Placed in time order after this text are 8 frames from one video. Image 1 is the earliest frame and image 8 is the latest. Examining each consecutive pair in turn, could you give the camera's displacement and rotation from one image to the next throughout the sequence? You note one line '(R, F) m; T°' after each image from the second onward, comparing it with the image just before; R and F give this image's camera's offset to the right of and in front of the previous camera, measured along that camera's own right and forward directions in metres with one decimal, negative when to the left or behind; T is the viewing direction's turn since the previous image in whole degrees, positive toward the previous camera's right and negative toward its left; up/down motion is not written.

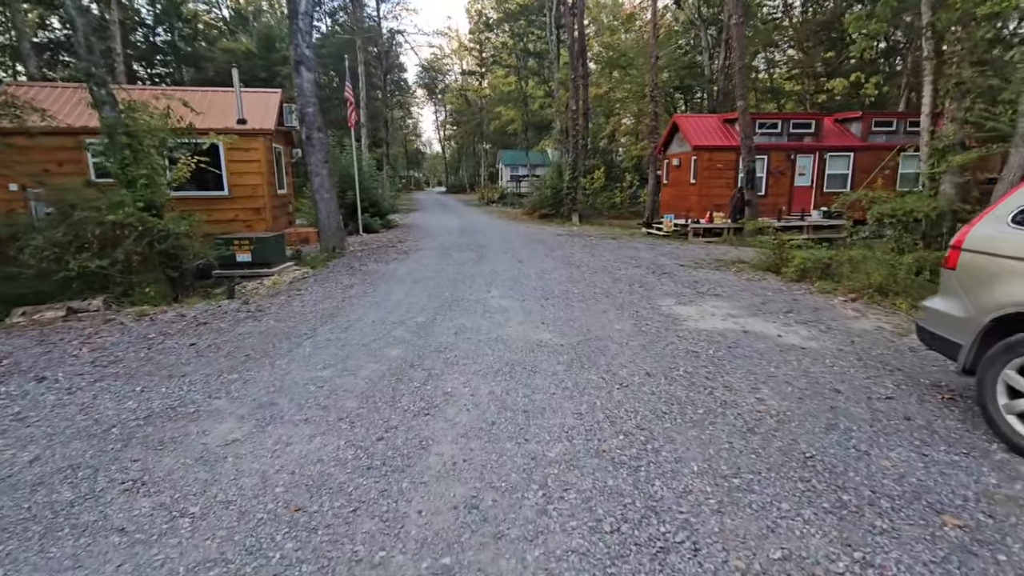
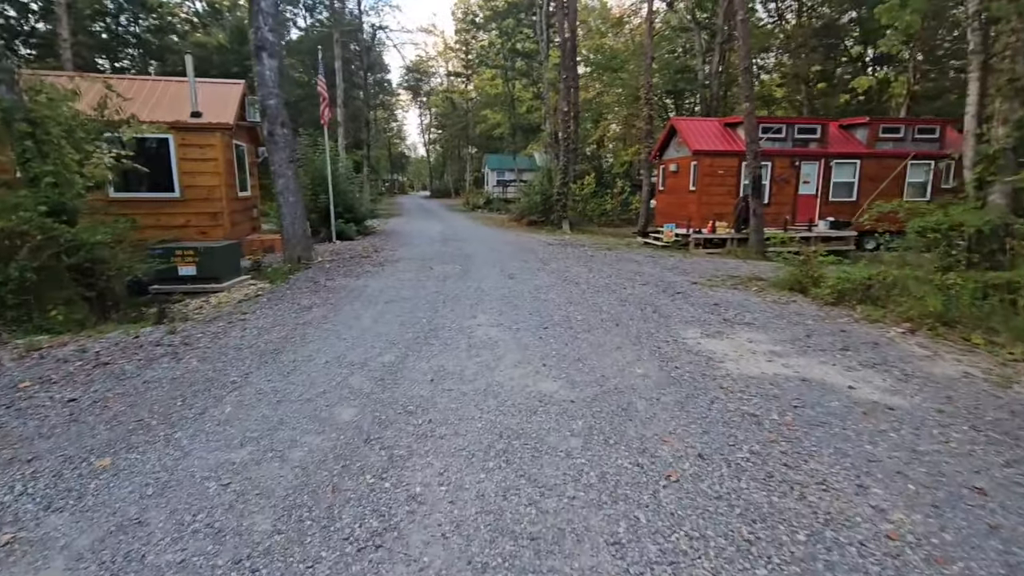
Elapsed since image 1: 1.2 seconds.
(-0.1, +1.2) m; +2°
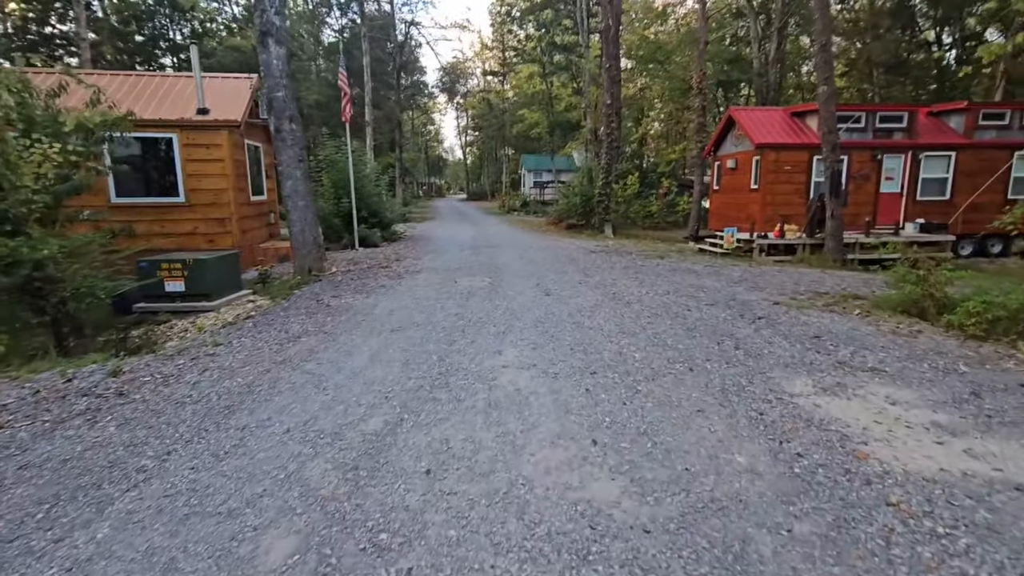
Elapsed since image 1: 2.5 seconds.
(0.0, +1.4) m; -4°
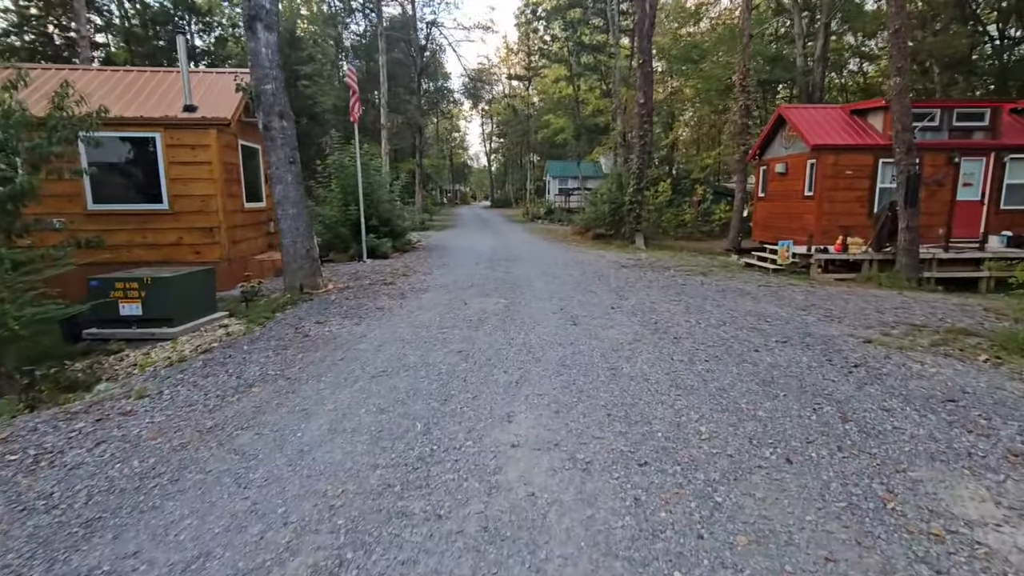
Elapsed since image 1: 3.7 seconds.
(+0.1, +1.3) m; -3°
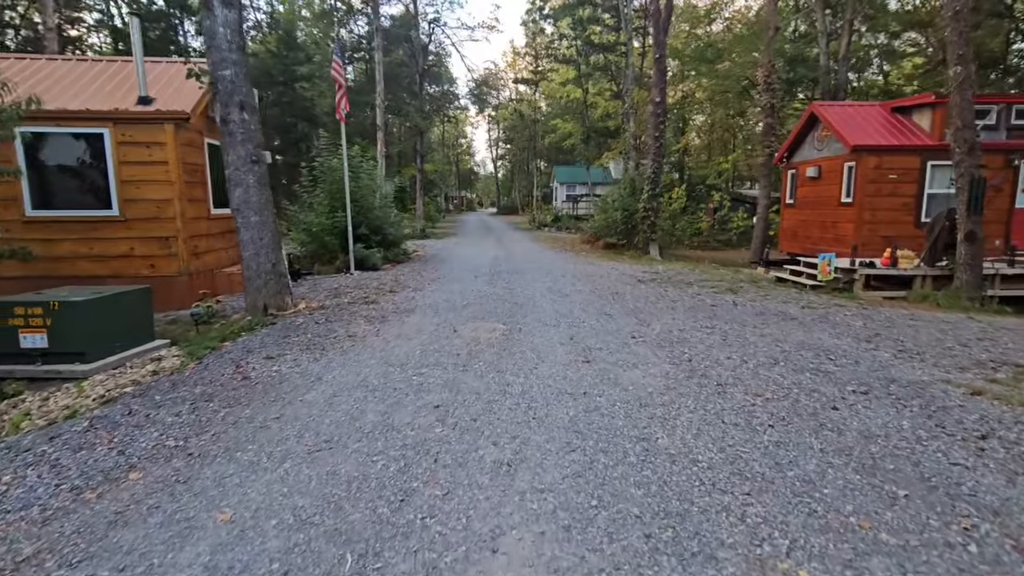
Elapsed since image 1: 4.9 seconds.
(+0.1, +1.2) m; -1°
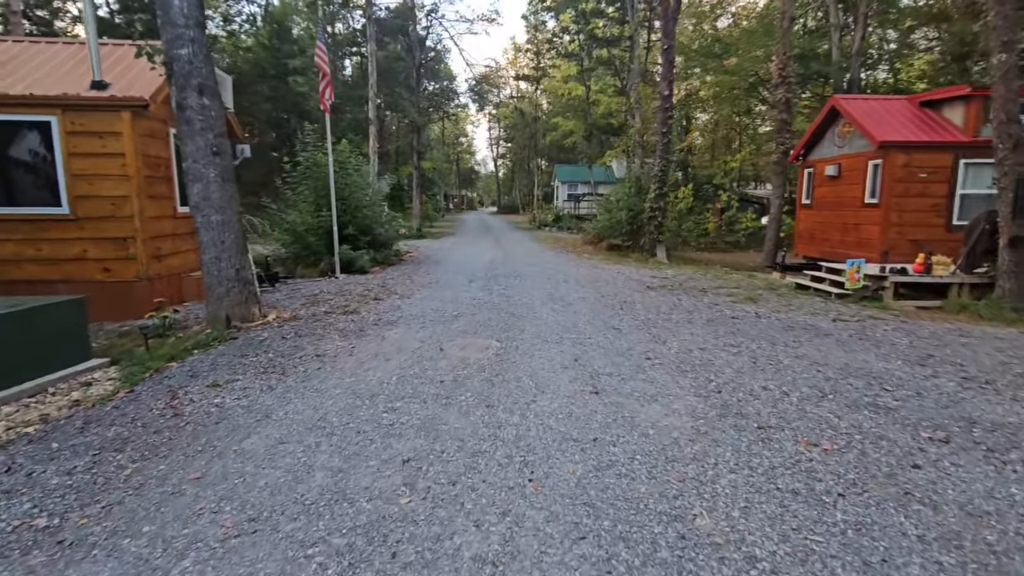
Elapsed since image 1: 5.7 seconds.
(+0.1, +0.8) m; 0°
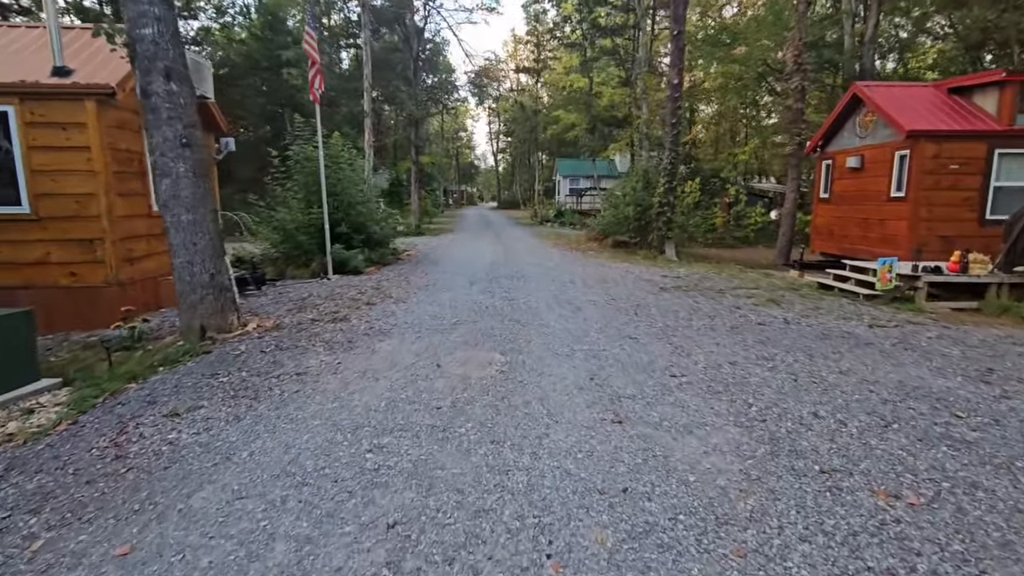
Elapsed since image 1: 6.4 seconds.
(0.0, +0.6) m; 0°
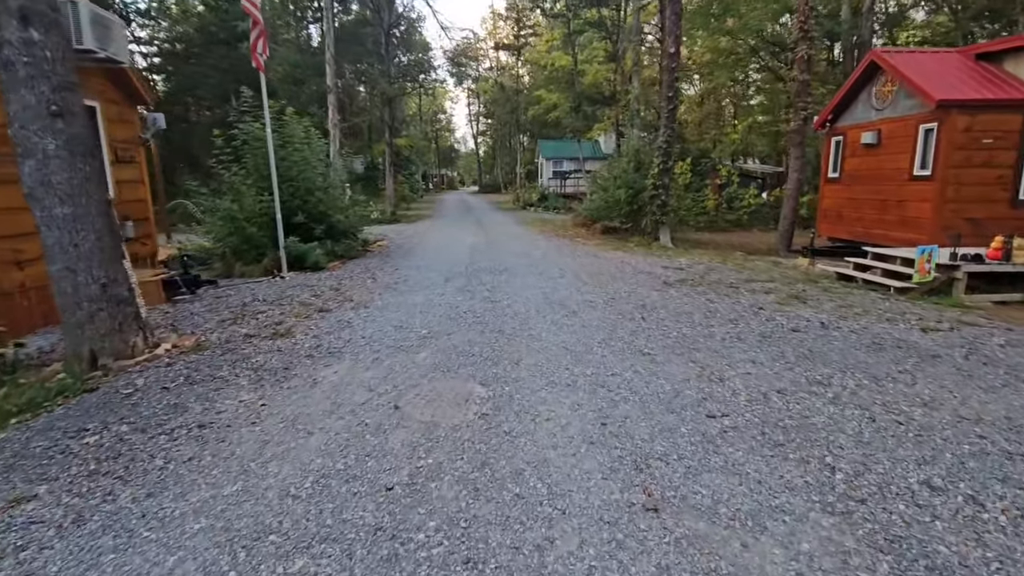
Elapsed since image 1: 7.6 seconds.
(0.0, +1.2) m; +2°
